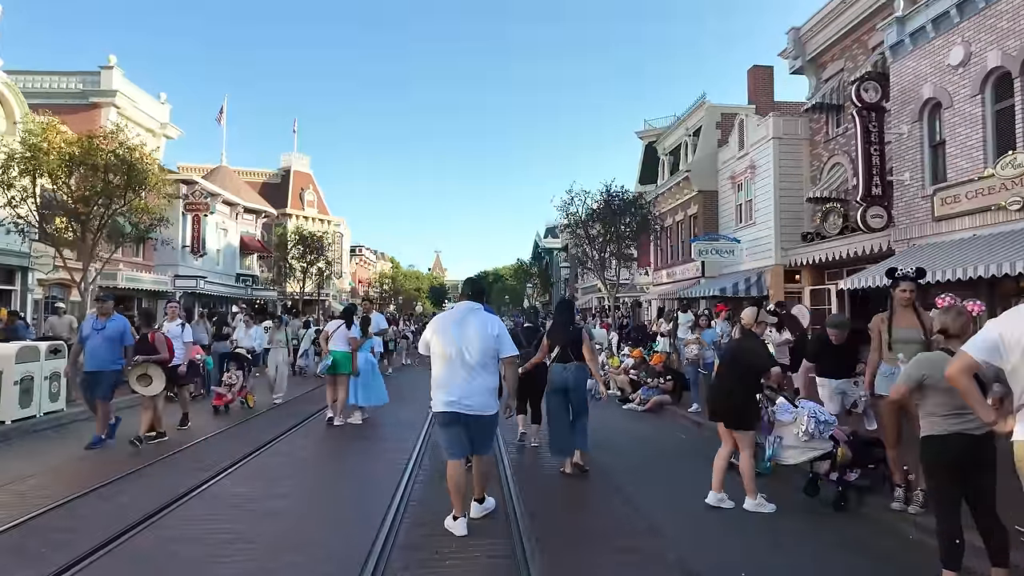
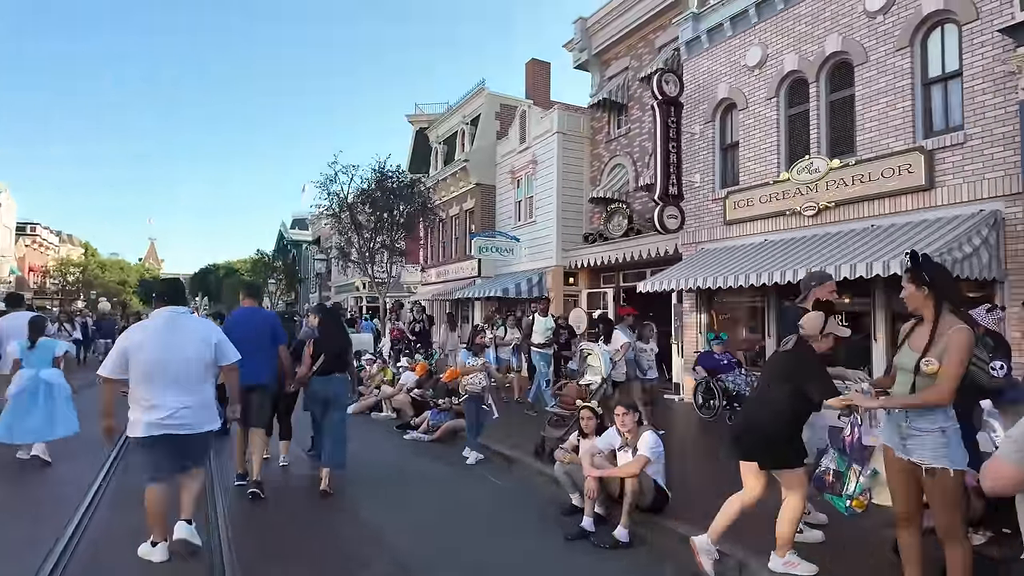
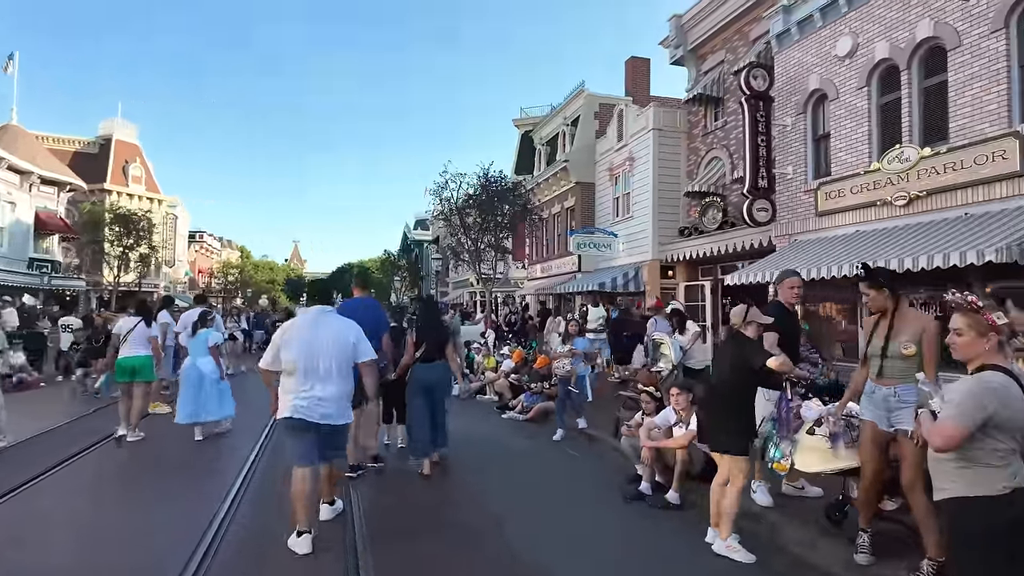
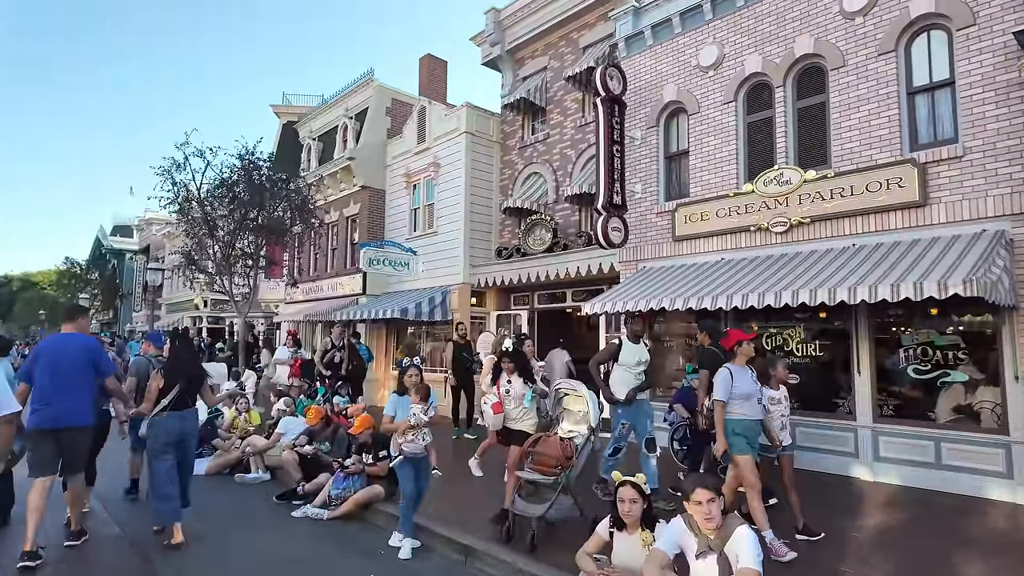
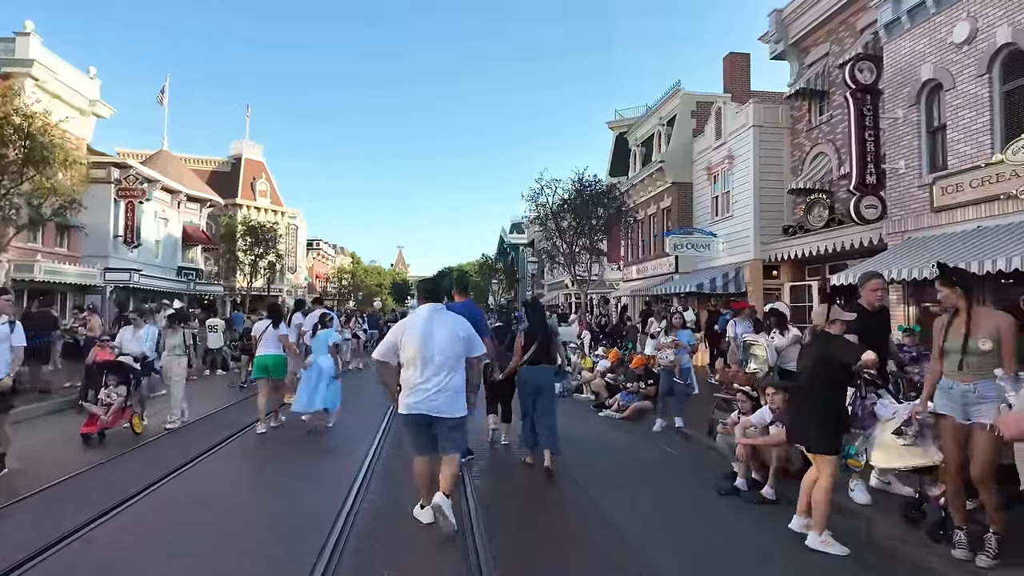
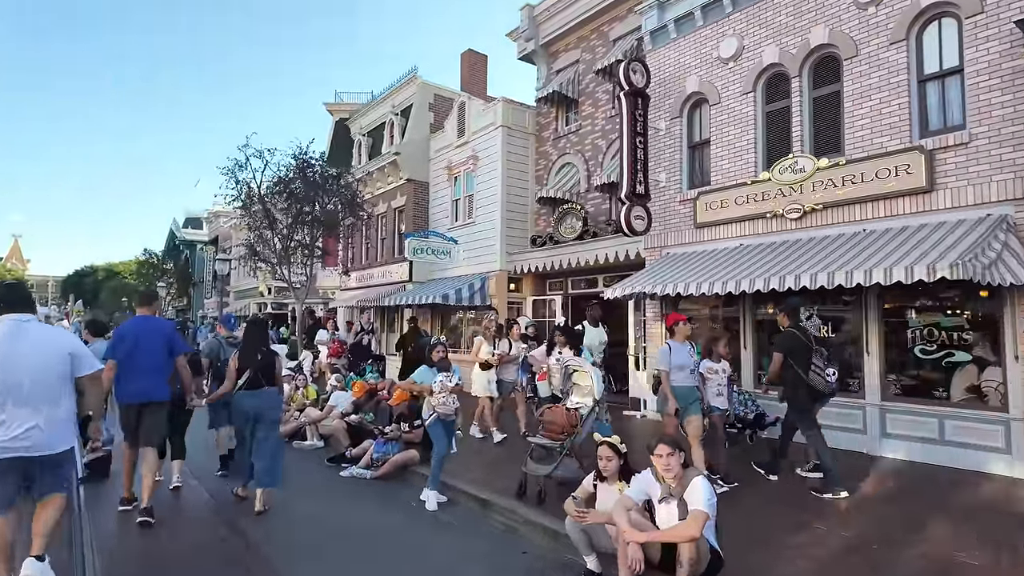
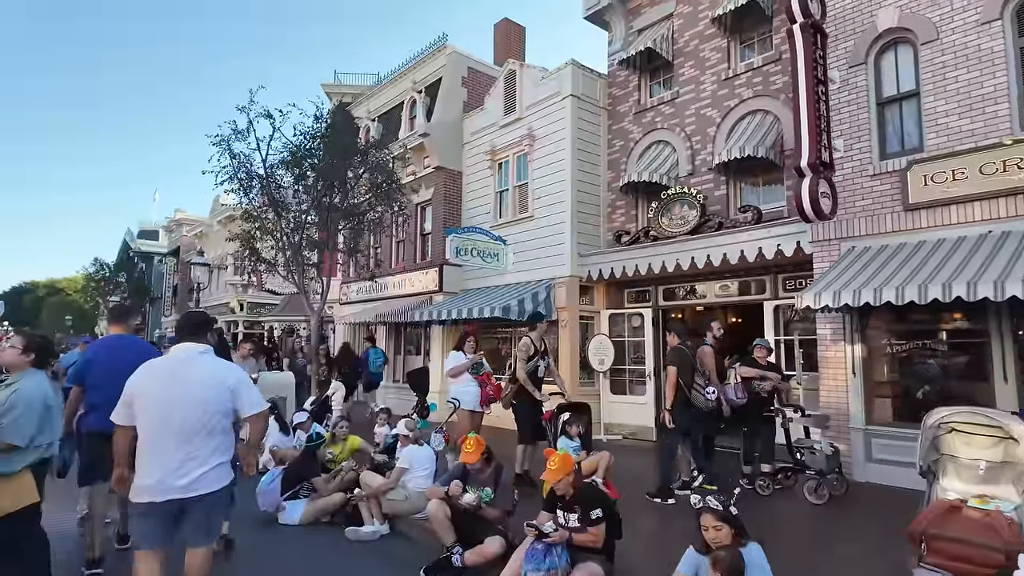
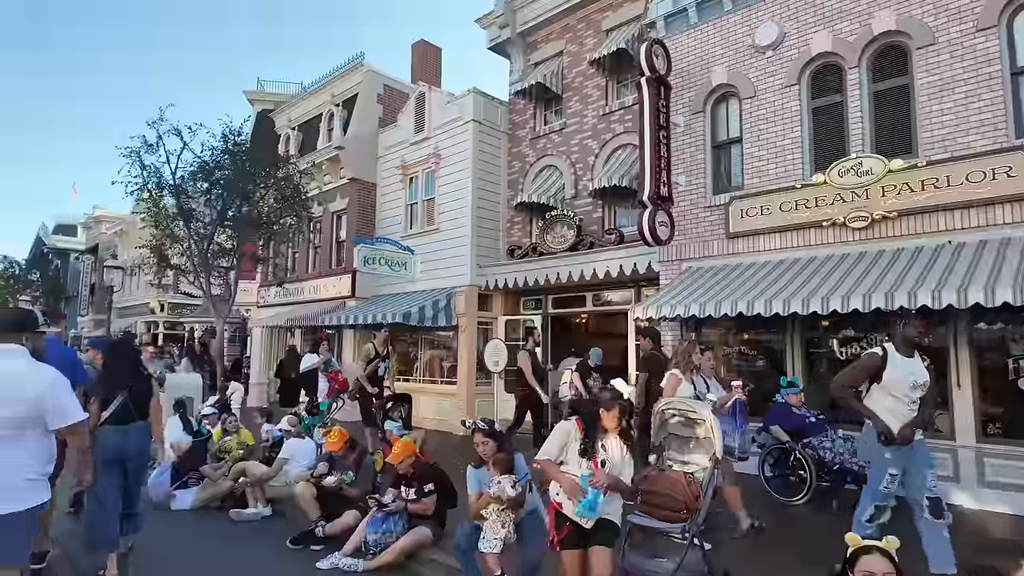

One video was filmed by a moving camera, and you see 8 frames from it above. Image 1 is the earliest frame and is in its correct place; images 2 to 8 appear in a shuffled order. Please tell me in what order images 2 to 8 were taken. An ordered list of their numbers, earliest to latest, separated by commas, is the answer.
5, 3, 2, 6, 4, 8, 7
